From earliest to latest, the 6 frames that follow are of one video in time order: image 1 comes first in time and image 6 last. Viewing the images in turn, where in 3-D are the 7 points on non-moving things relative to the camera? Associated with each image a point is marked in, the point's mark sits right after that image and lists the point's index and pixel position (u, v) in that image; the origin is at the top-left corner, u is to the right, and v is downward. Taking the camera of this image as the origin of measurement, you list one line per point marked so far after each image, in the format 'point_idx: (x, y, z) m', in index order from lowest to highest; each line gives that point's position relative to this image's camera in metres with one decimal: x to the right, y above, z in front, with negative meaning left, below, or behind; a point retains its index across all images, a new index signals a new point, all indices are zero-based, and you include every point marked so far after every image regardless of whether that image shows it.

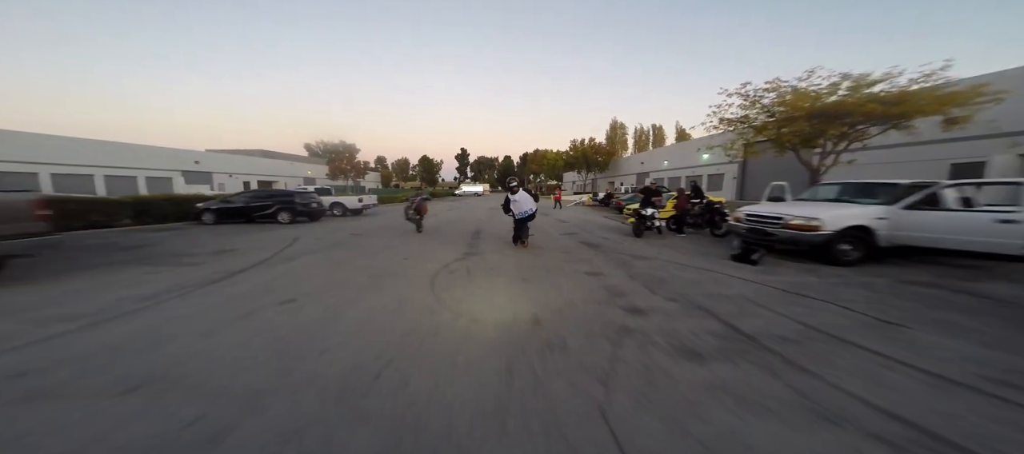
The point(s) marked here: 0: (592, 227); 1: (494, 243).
0: (+3.5, 0.0, +13.2) m
1: (-0.6, -0.5, +10.1) m
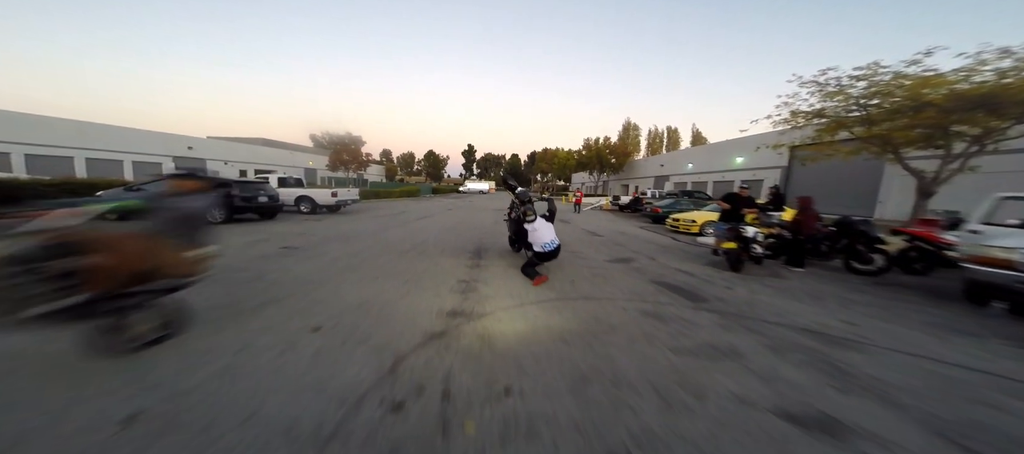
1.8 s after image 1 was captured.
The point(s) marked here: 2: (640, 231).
0: (+4.1, -0.6, +9.2) m
1: (-0.1, -0.9, +6.1) m
2: (+5.4, -0.2, +12.6) m
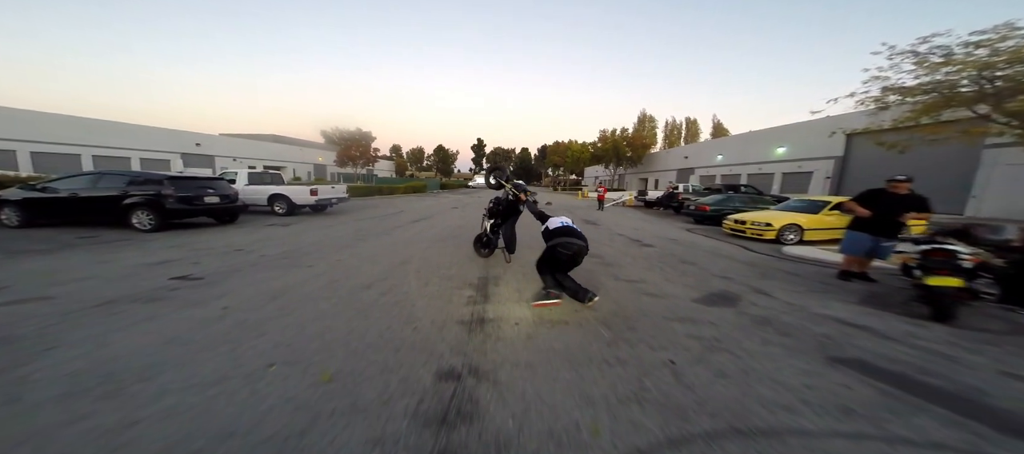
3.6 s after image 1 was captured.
0: (+4.5, -0.7, +6.4) m
1: (+0.2, -1.1, +3.5) m
2: (+6.0, -0.3, +9.8) m
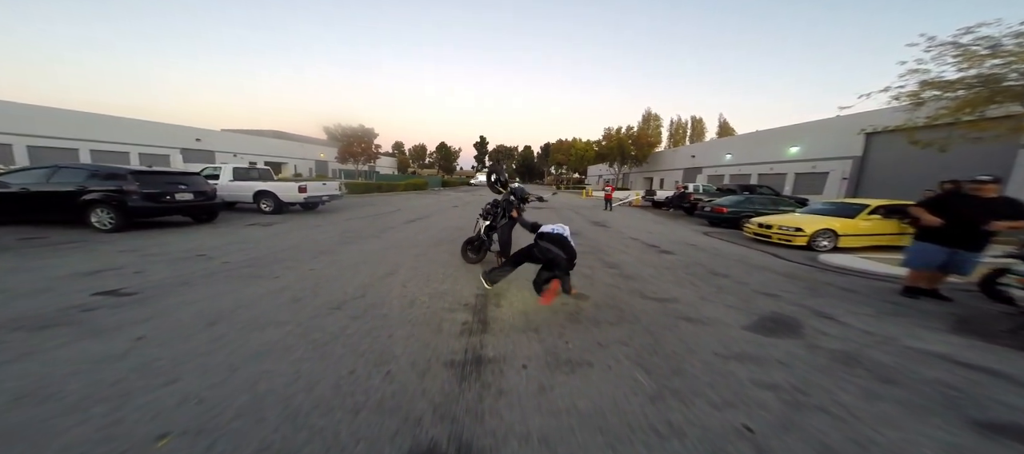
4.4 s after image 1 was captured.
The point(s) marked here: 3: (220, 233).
0: (+4.6, -0.9, +5.5) m
1: (+0.3, -1.2, +2.7) m
2: (+6.1, -0.5, +8.9) m
3: (-7.3, -0.1, +7.4) m
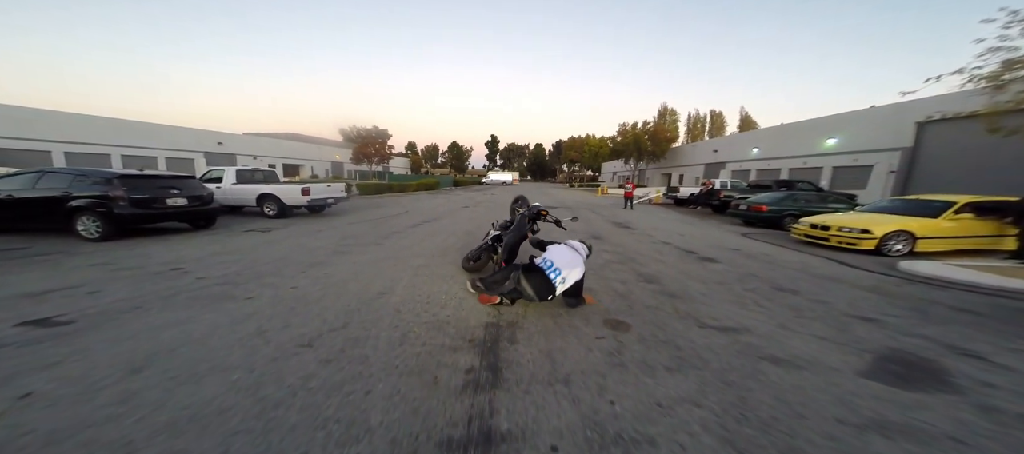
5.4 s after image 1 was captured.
0: (+4.9, -0.9, +4.5) m
1: (+0.4, -1.3, +1.8) m
2: (+6.5, -0.5, +7.8) m
3: (-6.9, -0.3, +6.9) m
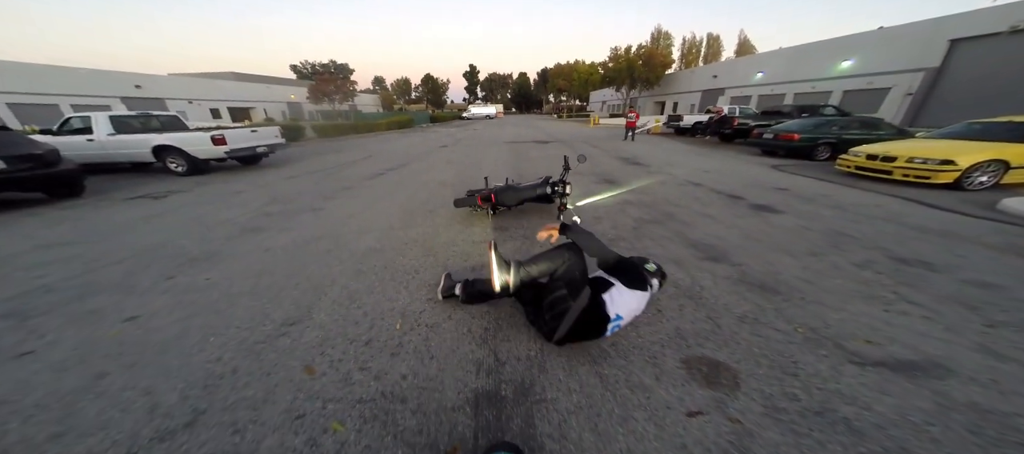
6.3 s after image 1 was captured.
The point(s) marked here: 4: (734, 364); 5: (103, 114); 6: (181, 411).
0: (+4.9, -0.3, +3.2) m
1: (+0.6, -1.5, +0.4) m
2: (+6.3, +0.9, +6.3) m
3: (-7.0, +0.2, +4.9) m
4: (+1.4, -0.8, +1.9) m
5: (-9.6, +2.9, +7.1) m
6: (-1.8, -0.9, +1.6) m
